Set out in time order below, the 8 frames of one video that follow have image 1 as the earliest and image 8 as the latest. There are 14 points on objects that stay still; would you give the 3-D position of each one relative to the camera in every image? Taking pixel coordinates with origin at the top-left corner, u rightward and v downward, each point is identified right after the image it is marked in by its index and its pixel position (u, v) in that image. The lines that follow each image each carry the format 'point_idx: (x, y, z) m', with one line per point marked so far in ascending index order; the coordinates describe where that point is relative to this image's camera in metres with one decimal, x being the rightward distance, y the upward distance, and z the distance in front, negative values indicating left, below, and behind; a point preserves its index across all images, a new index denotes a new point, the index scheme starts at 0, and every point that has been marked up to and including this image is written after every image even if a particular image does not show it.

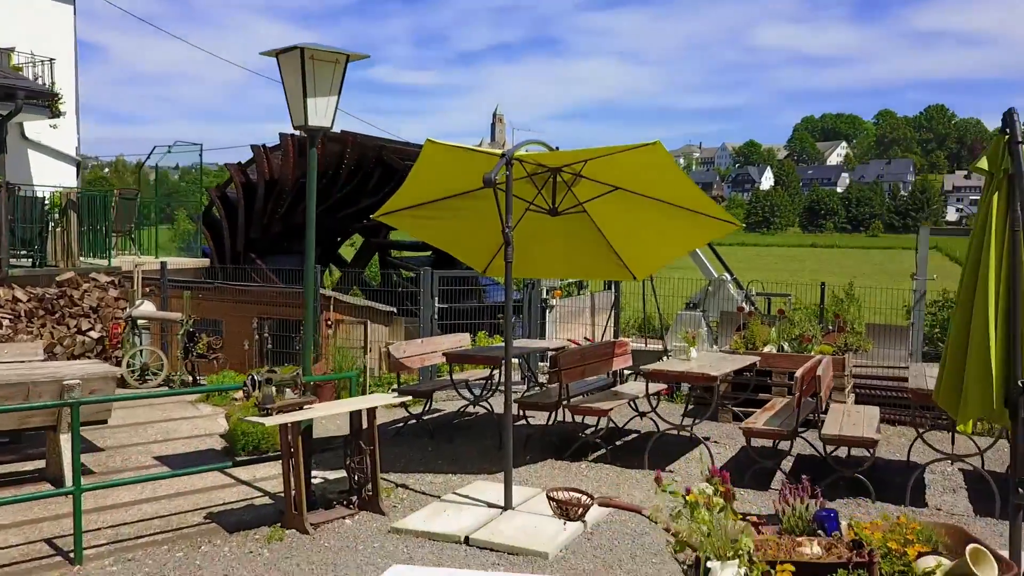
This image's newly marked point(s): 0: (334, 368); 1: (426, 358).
0: (-1.5, -0.7, +6.7) m
1: (-0.6, -0.5, +5.6) m
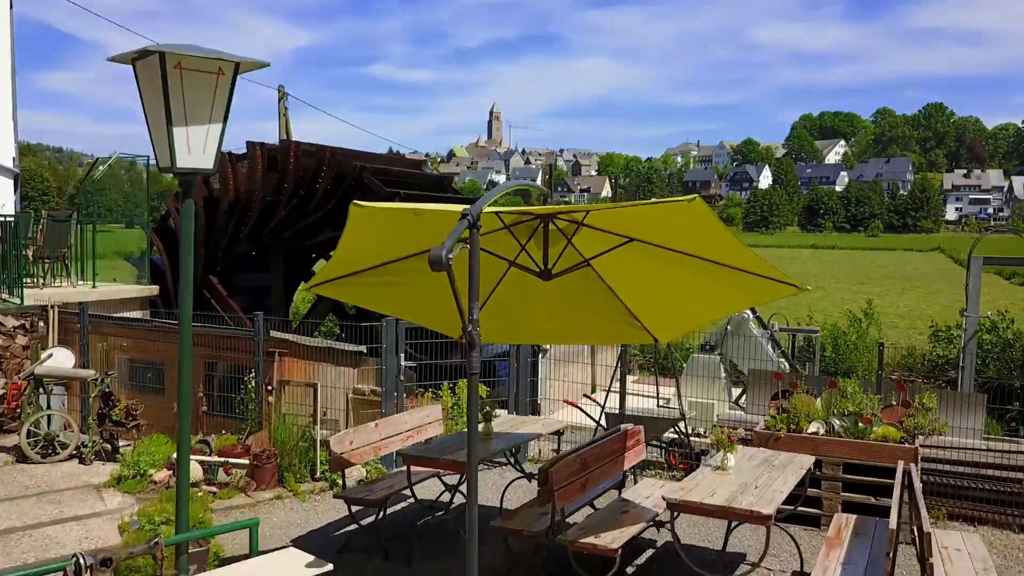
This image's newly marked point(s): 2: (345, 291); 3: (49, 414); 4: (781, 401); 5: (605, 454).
0: (-1.7, -1.1, +5.5) m
1: (-0.7, -0.9, +4.4) m
2: (-0.7, 0.0, +3.5) m
3: (-3.4, -0.9, +5.7) m
4: (+1.7, -0.7, +5.1) m
5: (+0.5, -0.8, +3.8) m
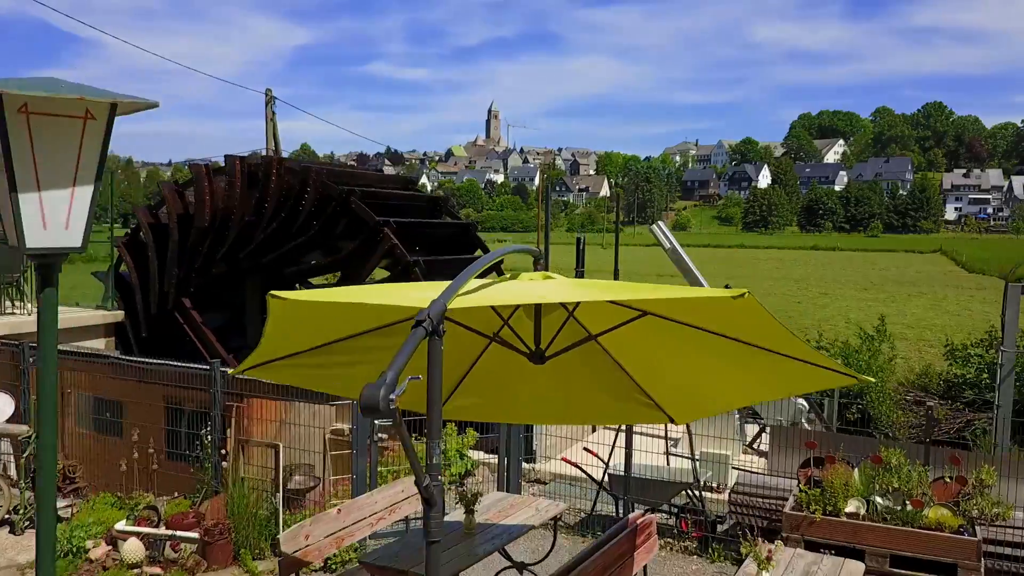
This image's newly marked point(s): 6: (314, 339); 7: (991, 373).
0: (-1.7, -1.4, +4.8) m
1: (-0.8, -1.2, +3.7) m
2: (-0.8, -0.3, +2.8) m
3: (-3.5, -1.2, +5.0) m
4: (+1.7, -1.0, +4.4) m
5: (+0.4, -1.1, +3.1) m
6: (-0.6, -0.2, +2.6) m
7: (+7.9, -1.4, +12.8) m
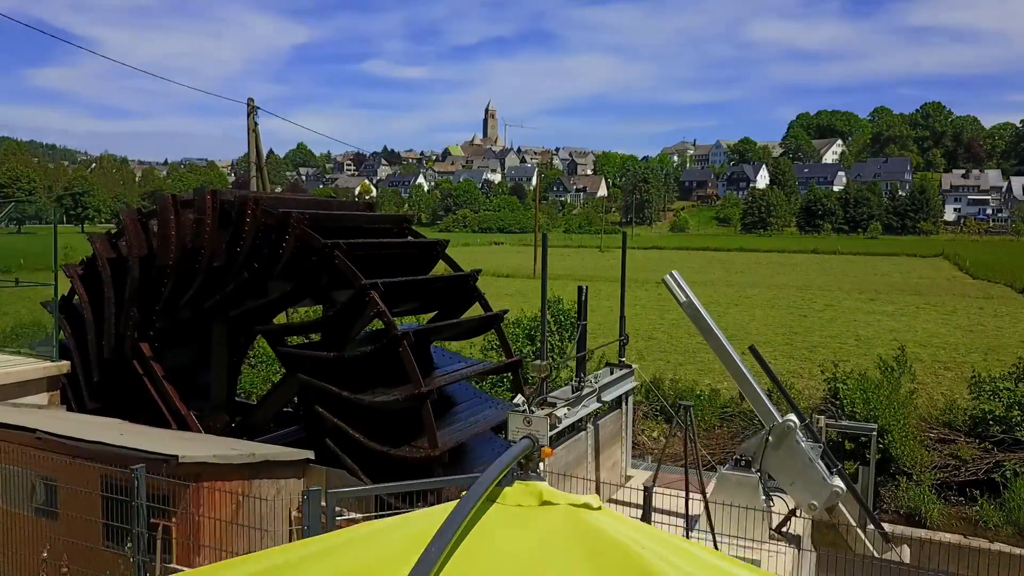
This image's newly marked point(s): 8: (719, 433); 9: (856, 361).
0: (-1.8, -1.8, +3.9) m
1: (-0.8, -1.7, +2.8) m
2: (-0.8, -0.8, +1.9) m
3: (-3.5, -1.7, +4.1) m
4: (+1.6, -1.5, +3.5) m
5: (+0.3, -1.6, +2.2) m
6: (-0.7, -0.6, +1.7) m
7: (+7.8, -1.9, +12.0) m
8: (+3.7, -2.5, +13.8) m
9: (+7.8, -1.9, +17.6) m
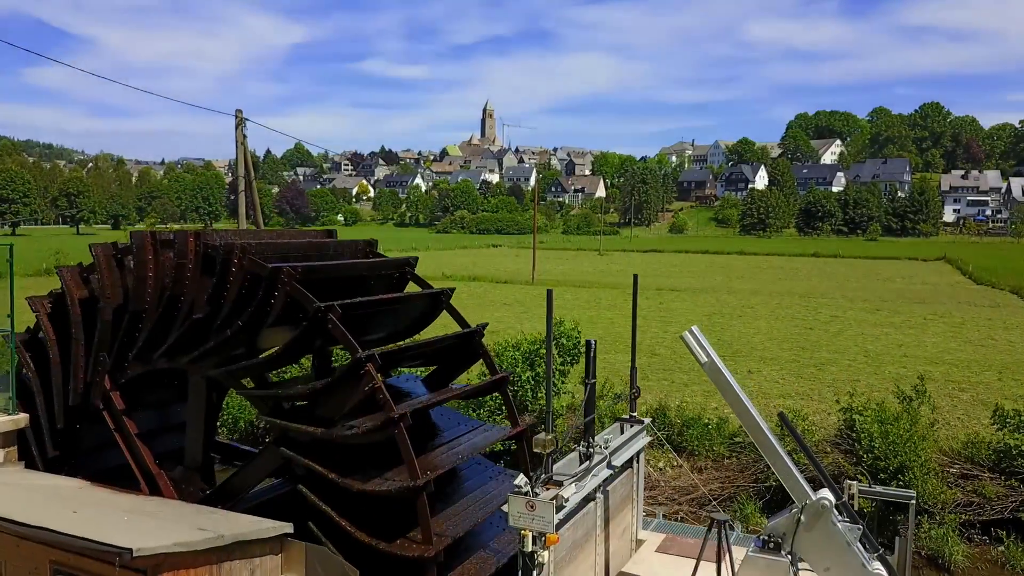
0: (-1.8, -2.3, +3.2) m
1: (-0.8, -2.1, +2.1) m
2: (-0.8, -1.2, +1.2) m
3: (-3.5, -2.1, +3.5) m
4: (+1.6, -1.9, +2.8) m
5: (+0.4, -2.0, +1.5) m
6: (-0.7, -1.1, +1.0) m
7: (+7.8, -2.3, +11.3) m
8: (+3.6, -2.9, +13.1) m
9: (+7.7, -2.3, +17.0) m
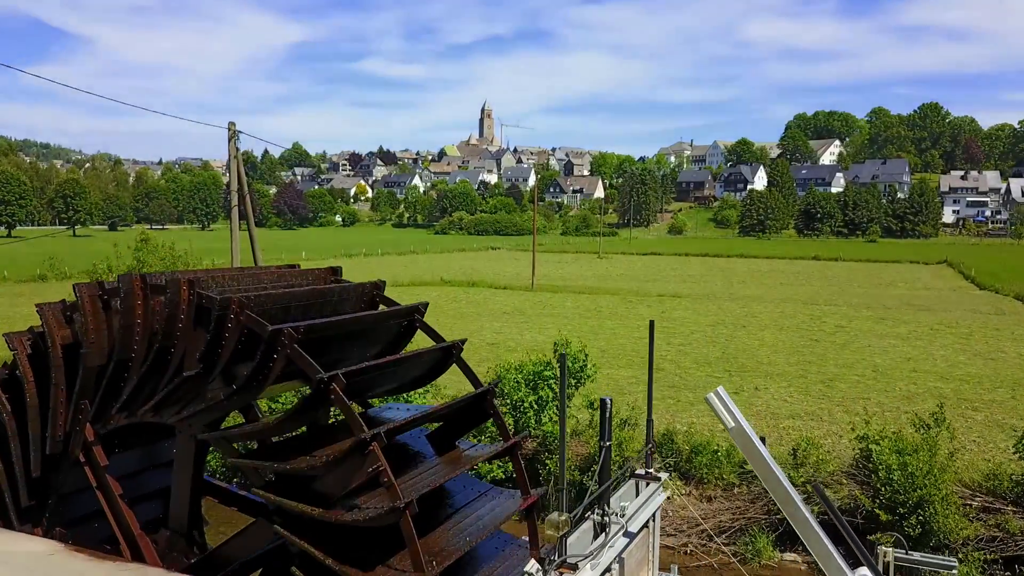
0: (-1.7, -2.6, +2.7) m
1: (-0.8, -2.5, +1.7) m
2: (-0.8, -1.6, +0.8) m
3: (-3.4, -2.5, +3.0) m
4: (+1.7, -2.3, +2.4) m
5: (+0.4, -2.4, +1.1) m
6: (-0.6, -1.4, +0.5) m
7: (+7.8, -2.6, +10.9) m
8: (+3.7, -3.3, +12.7) m
9: (+7.8, -2.6, +16.5) m
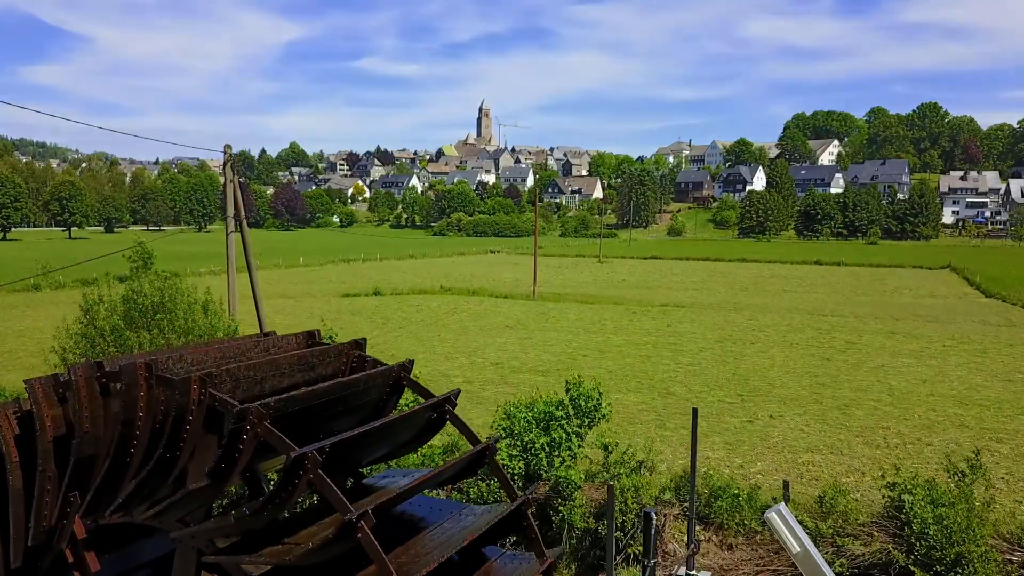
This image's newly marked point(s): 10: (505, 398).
0: (-1.5, -3.3, +2.1) m
1: (-0.6, -3.1, +1.0) m
2: (-0.6, -2.2, +0.1) m
3: (-3.2, -3.1, +2.3) m
4: (+1.9, -2.9, +1.7) m
5: (+0.6, -3.0, +0.5) m
6: (-0.4, -2.1, -0.1) m
7: (+8.0, -3.2, +10.3) m
8: (+3.9, -3.9, +12.0) m
9: (+7.9, -3.2, +15.9) m
10: (-0.2, -2.8, +19.9) m
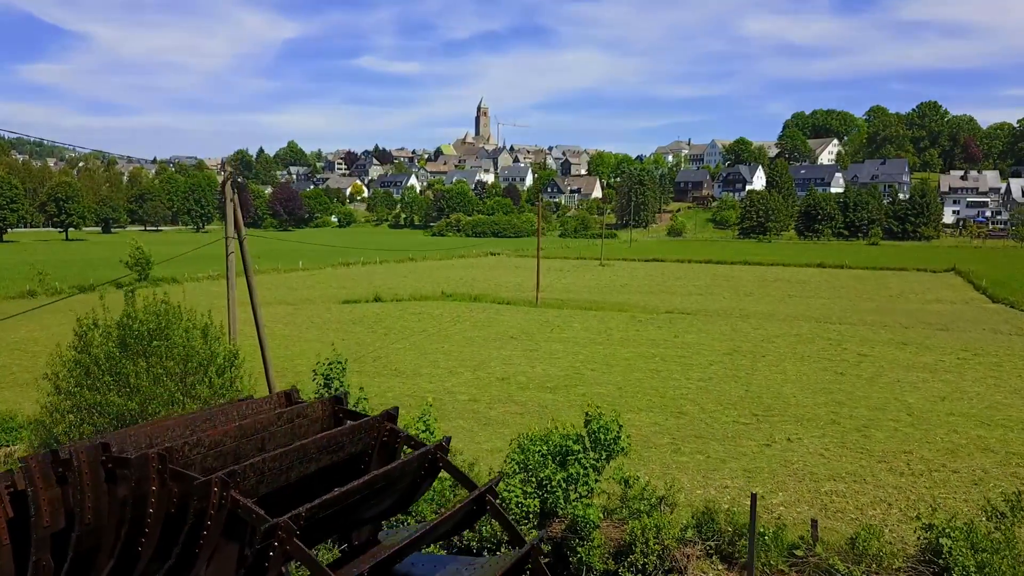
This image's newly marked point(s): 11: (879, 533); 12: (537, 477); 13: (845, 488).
0: (-1.2, -3.7, +1.5) m
1: (-0.3, -3.5, +0.5) m
2: (-0.3, -2.7, -0.4) m
3: (-3.0, -3.6, +1.8) m
4: (+2.2, -3.4, +1.2) m
5: (+0.9, -3.4, -0.1) m
6: (-0.1, -2.5, -0.7) m
7: (+8.2, -3.7, +9.7) m
8: (+4.1, -4.3, +11.5) m
9: (+8.2, -3.6, +15.4) m
10: (0.0, -3.2, +19.3) m
11: (+5.5, -3.6, +11.7) m
12: (+0.4, -2.9, +12.1) m
13: (+6.2, -3.7, +14.7) m
